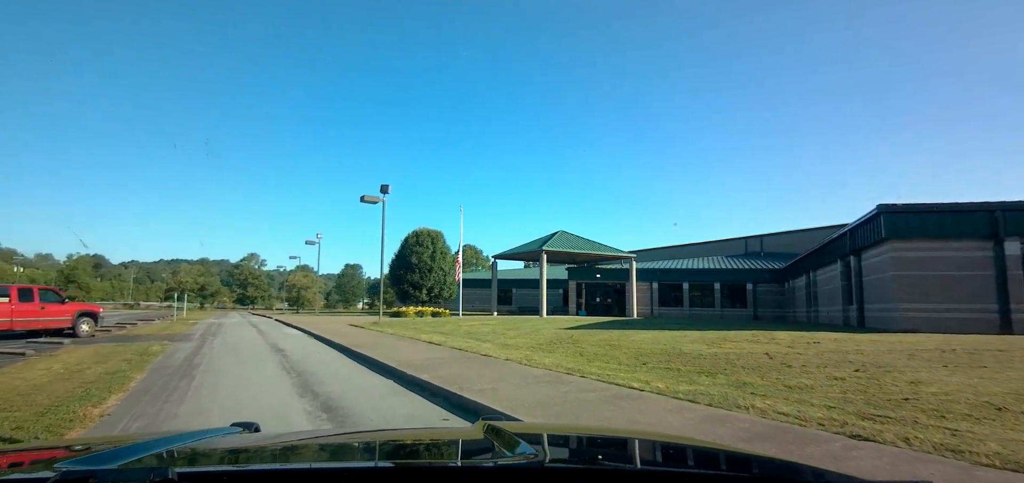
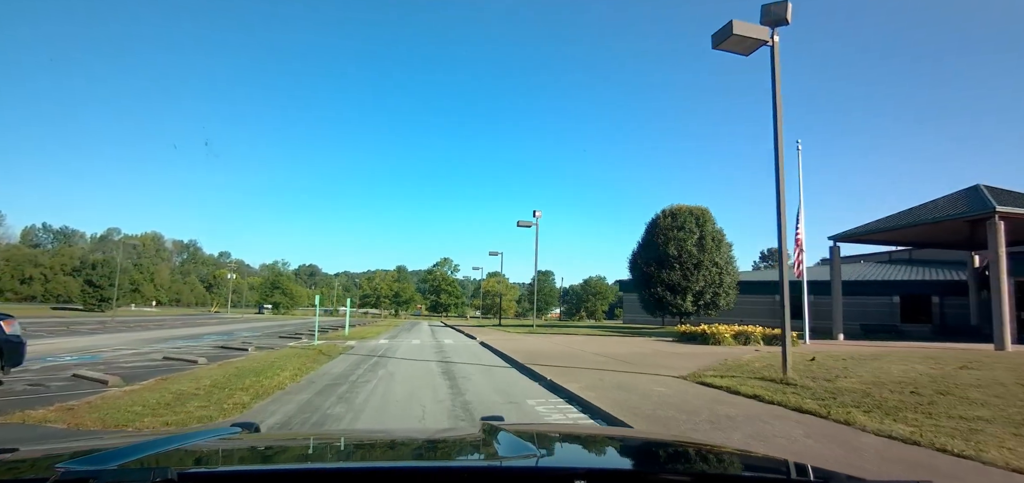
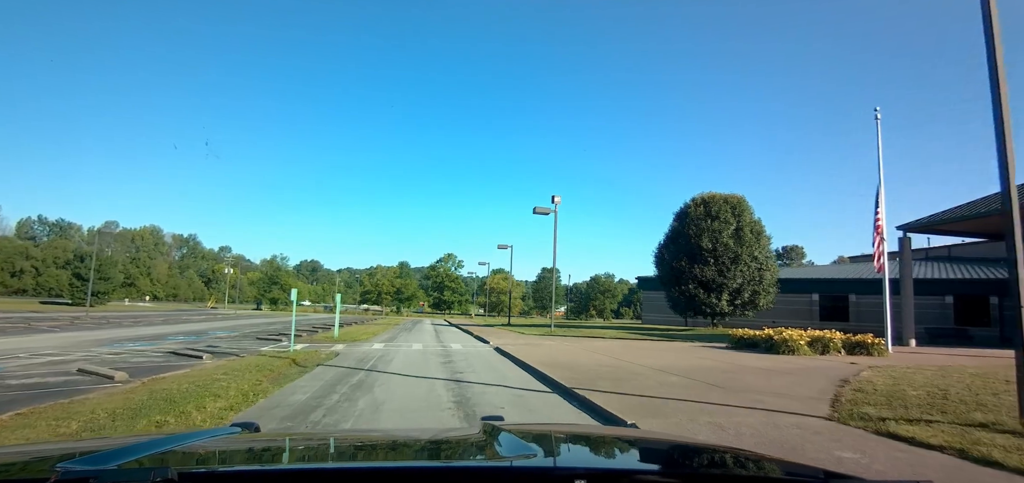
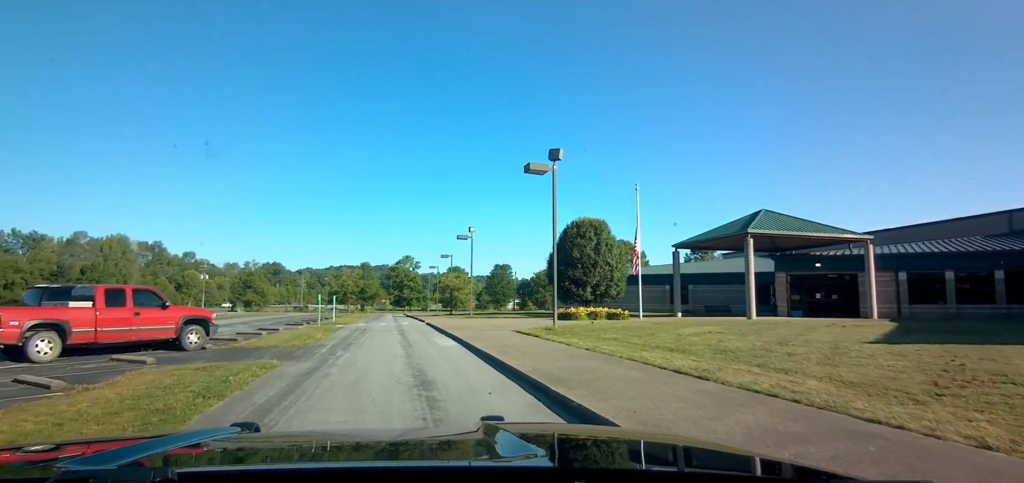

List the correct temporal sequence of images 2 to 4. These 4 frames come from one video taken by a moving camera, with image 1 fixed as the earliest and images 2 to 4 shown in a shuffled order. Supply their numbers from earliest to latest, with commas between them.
4, 2, 3
